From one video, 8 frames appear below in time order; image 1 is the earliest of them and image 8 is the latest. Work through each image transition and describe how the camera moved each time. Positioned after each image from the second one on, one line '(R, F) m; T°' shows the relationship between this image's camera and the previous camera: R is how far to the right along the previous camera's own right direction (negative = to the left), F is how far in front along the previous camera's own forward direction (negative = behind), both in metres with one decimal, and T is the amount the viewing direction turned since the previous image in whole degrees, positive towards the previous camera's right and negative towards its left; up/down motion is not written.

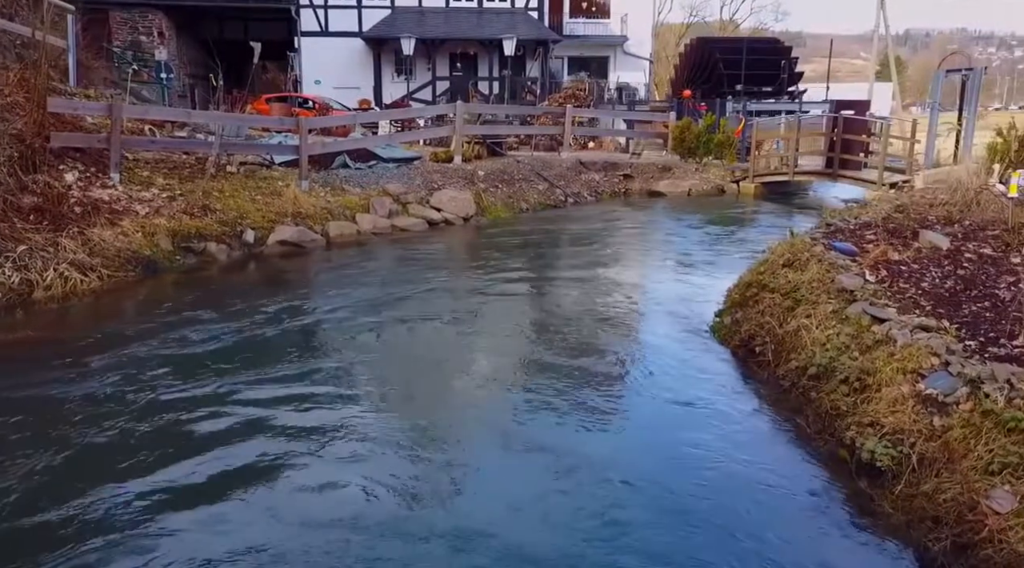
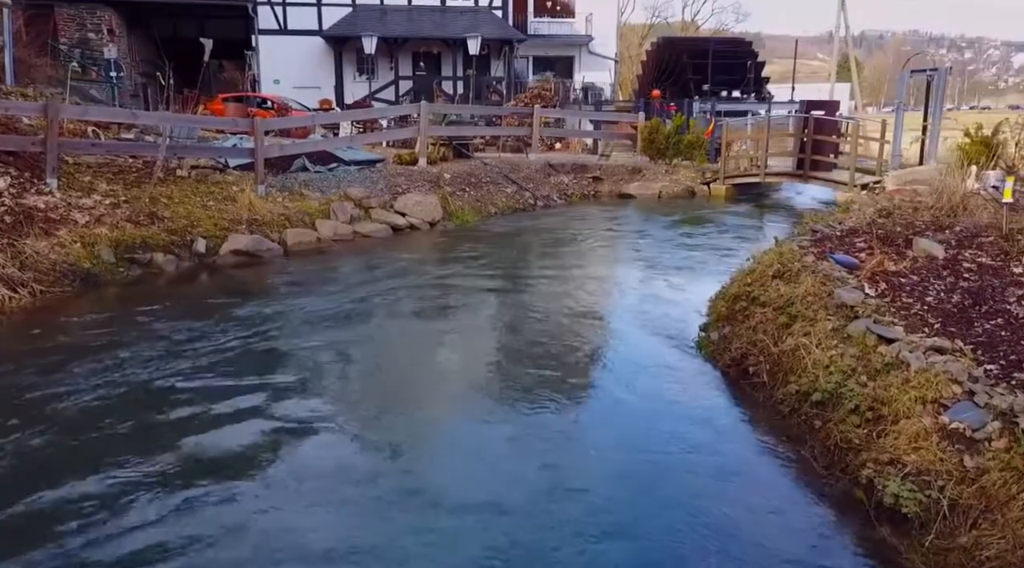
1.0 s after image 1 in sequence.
(-0.1, +0.6) m; +2°
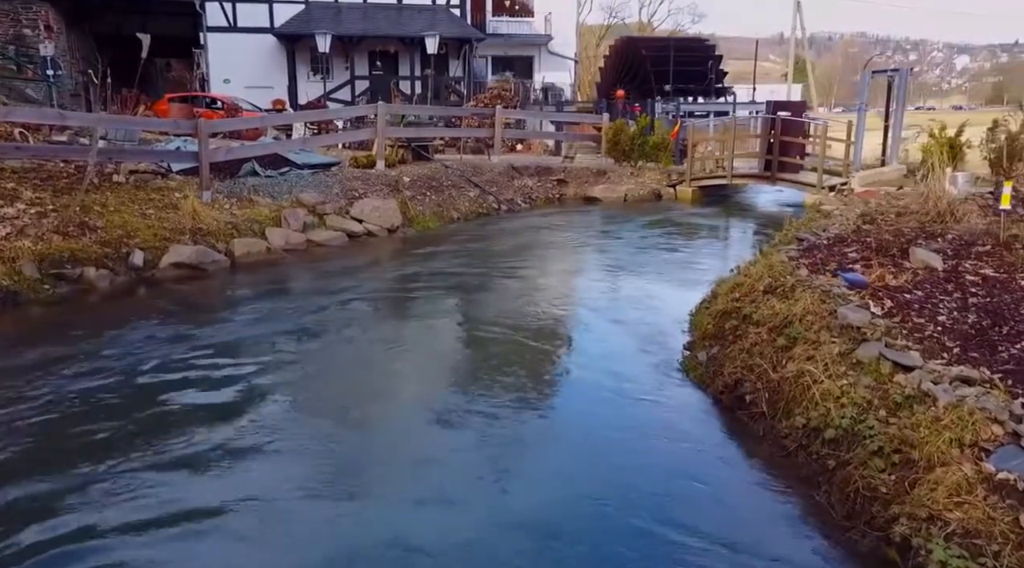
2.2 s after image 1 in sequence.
(-0.1, +0.7) m; +3°
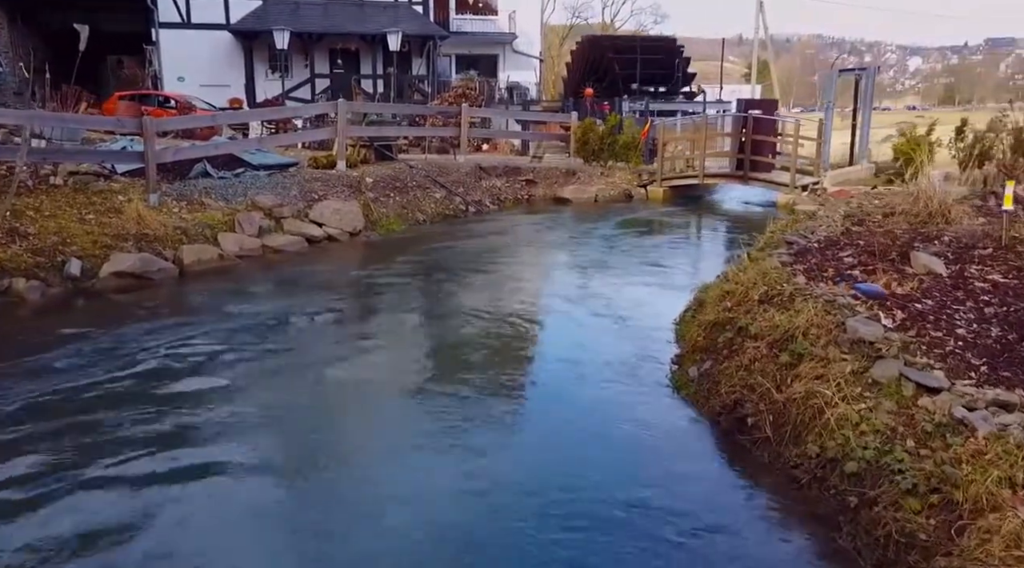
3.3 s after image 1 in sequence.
(-0.1, +0.6) m; +2°
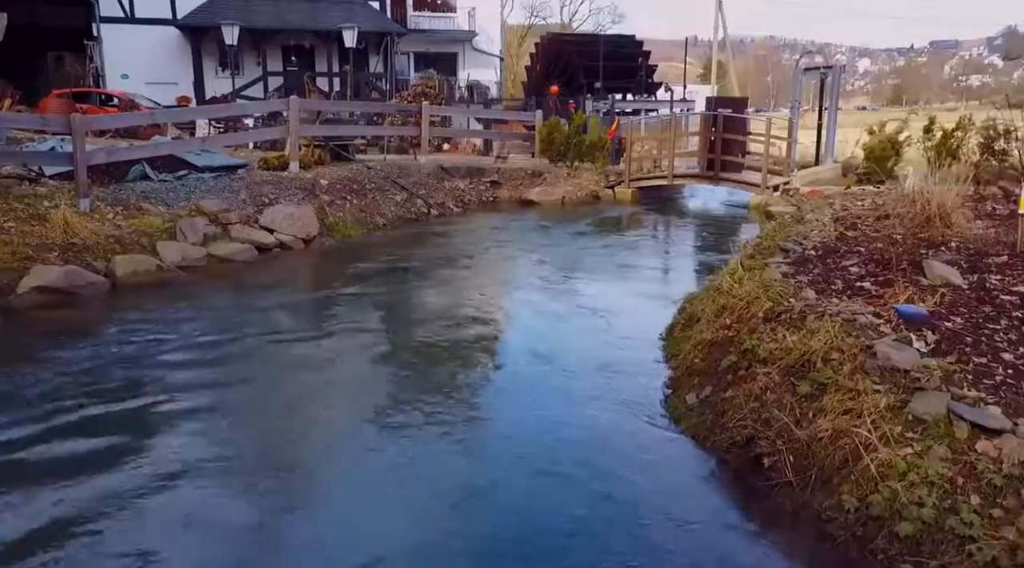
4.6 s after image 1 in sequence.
(-0.1, +0.8) m; +3°
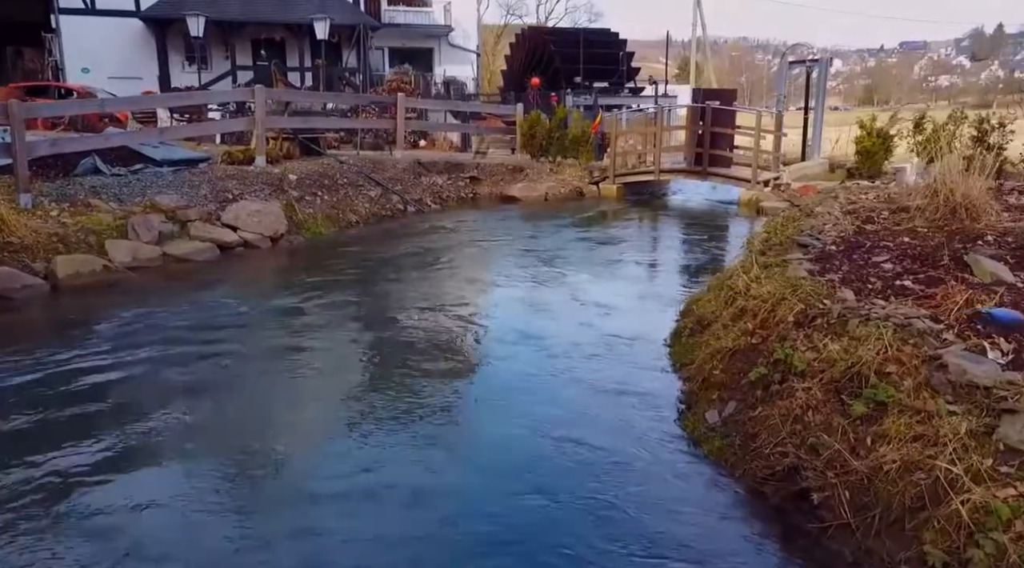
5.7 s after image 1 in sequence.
(-0.1, +0.9) m; +1°
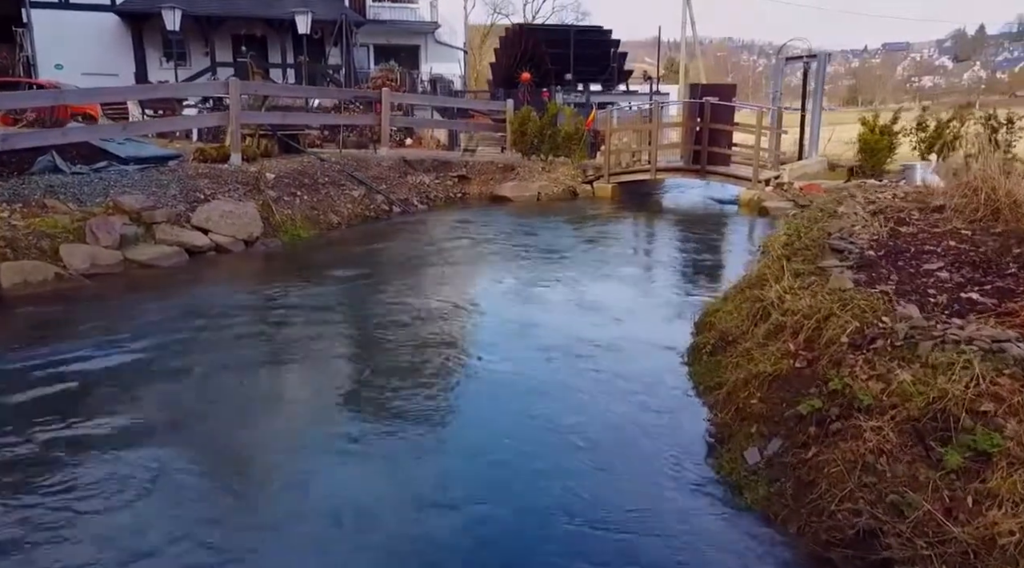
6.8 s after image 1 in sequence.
(-0.1, +0.8) m; +1°
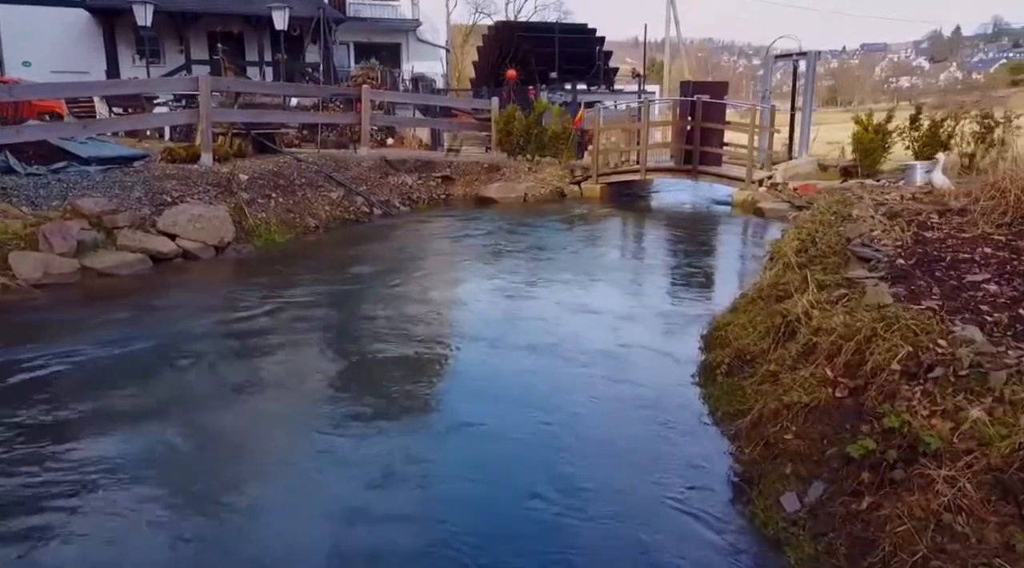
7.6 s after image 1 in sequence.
(-0.1, +0.6) m; +1°
